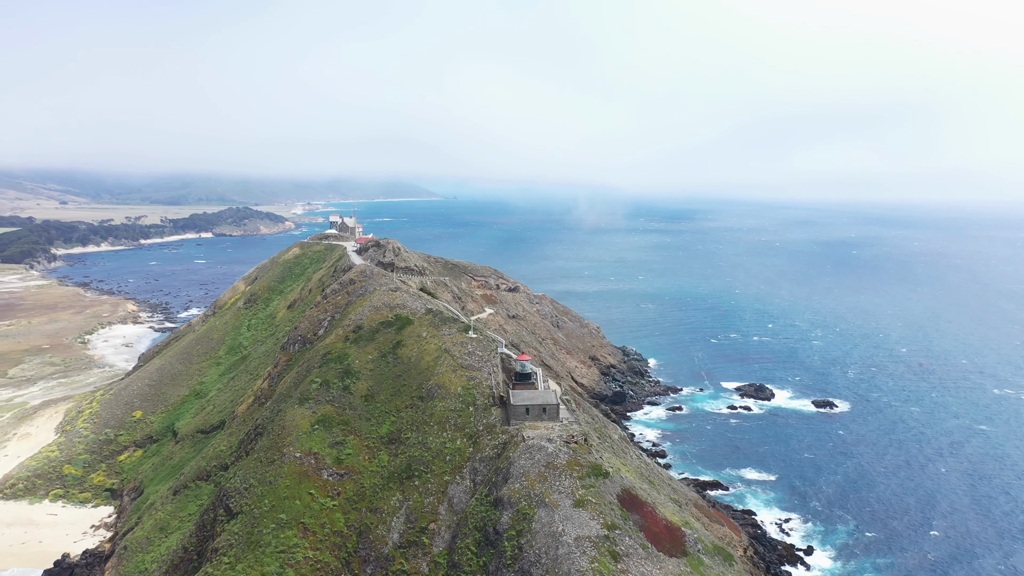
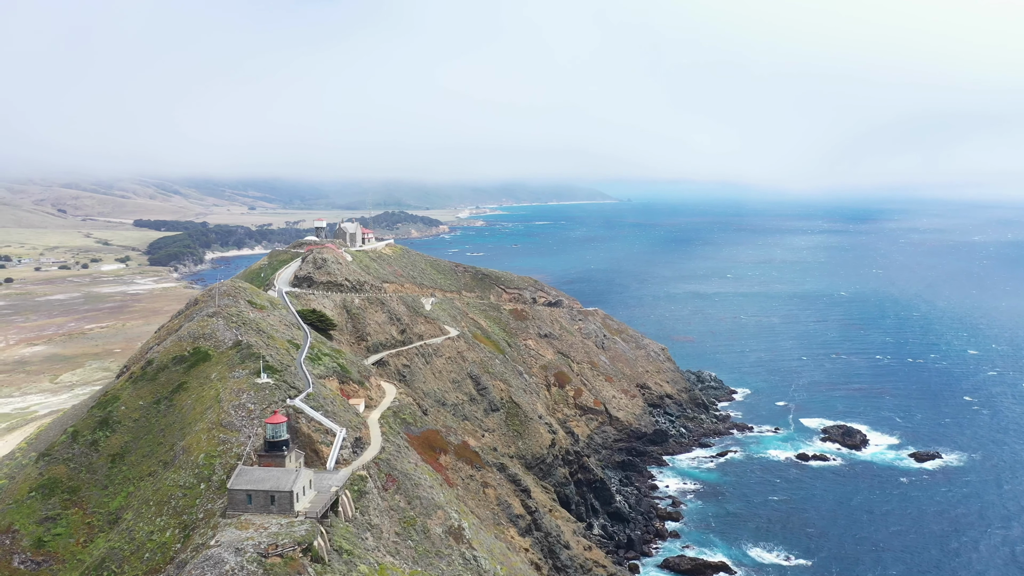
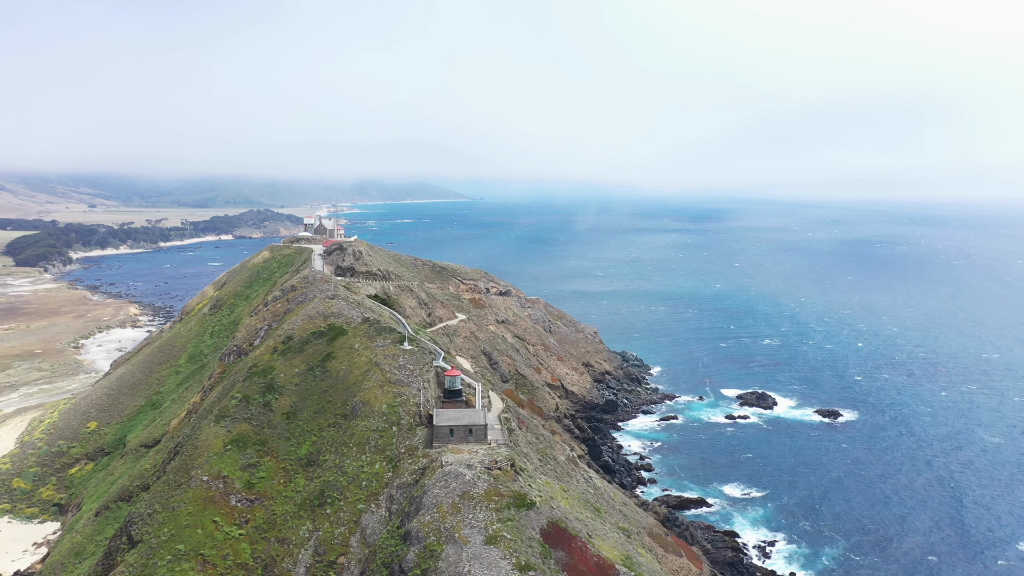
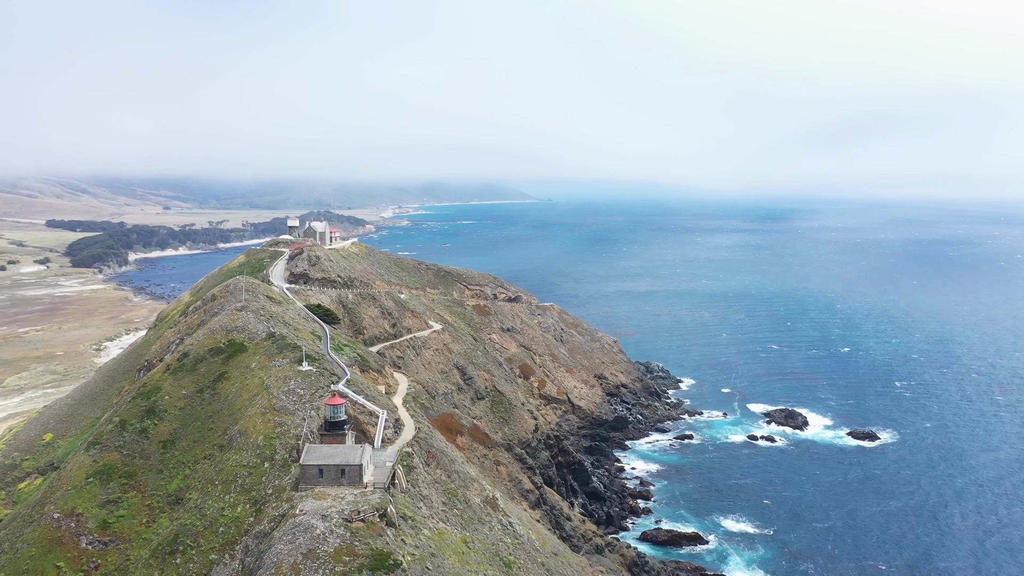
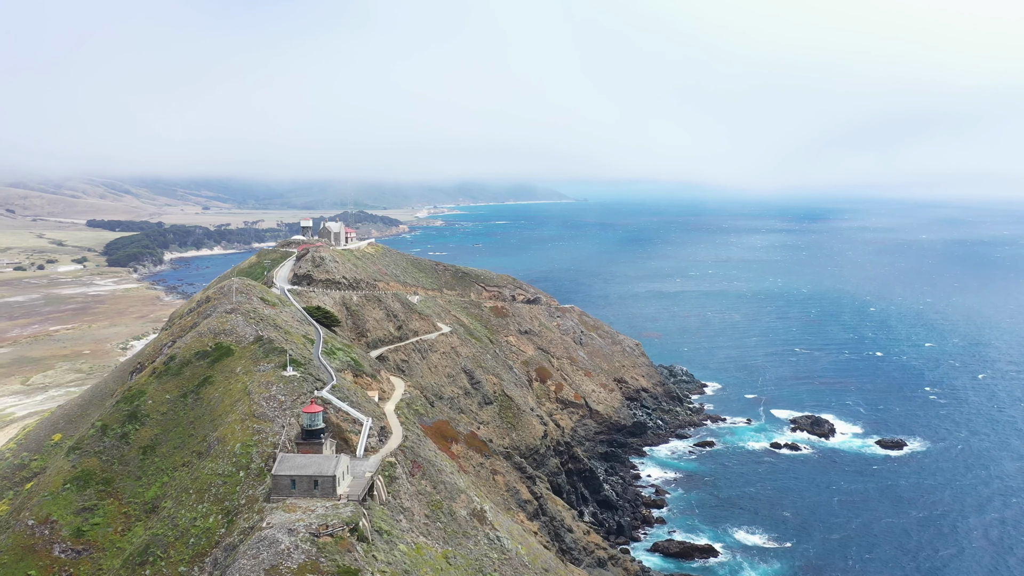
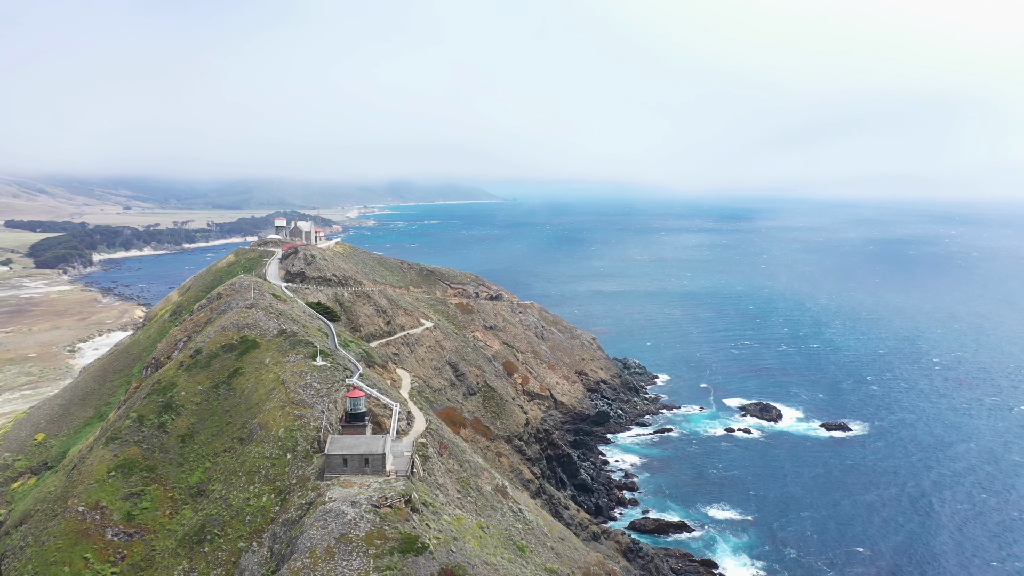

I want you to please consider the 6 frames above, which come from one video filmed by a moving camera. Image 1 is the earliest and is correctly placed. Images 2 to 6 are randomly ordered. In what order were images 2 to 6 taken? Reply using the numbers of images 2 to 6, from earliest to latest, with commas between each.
3, 6, 4, 5, 2
